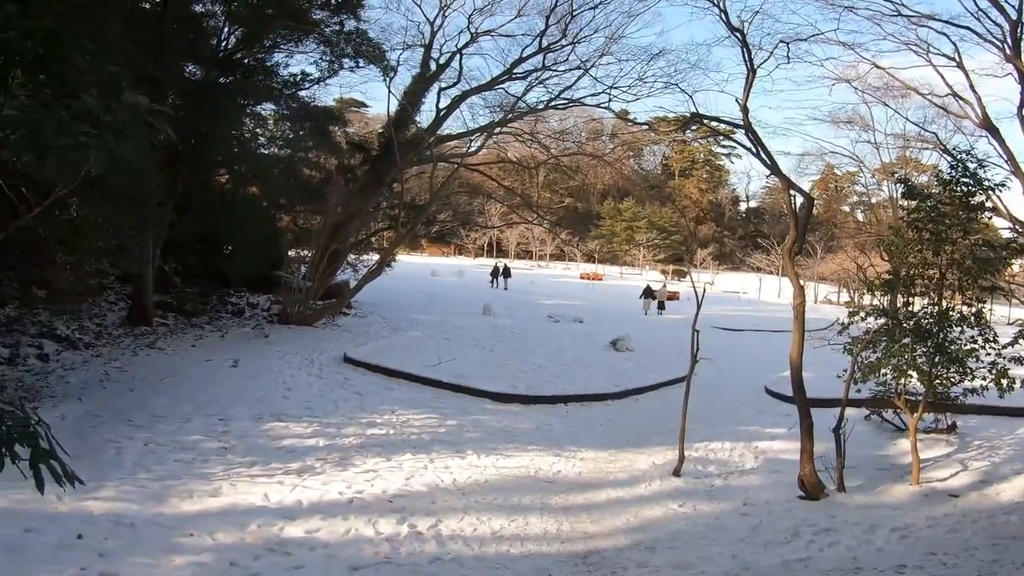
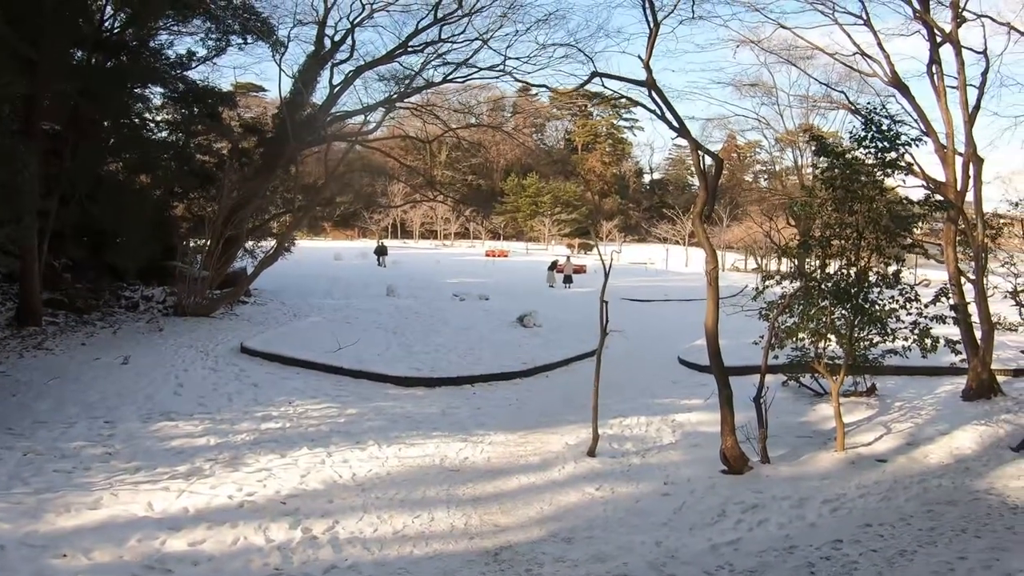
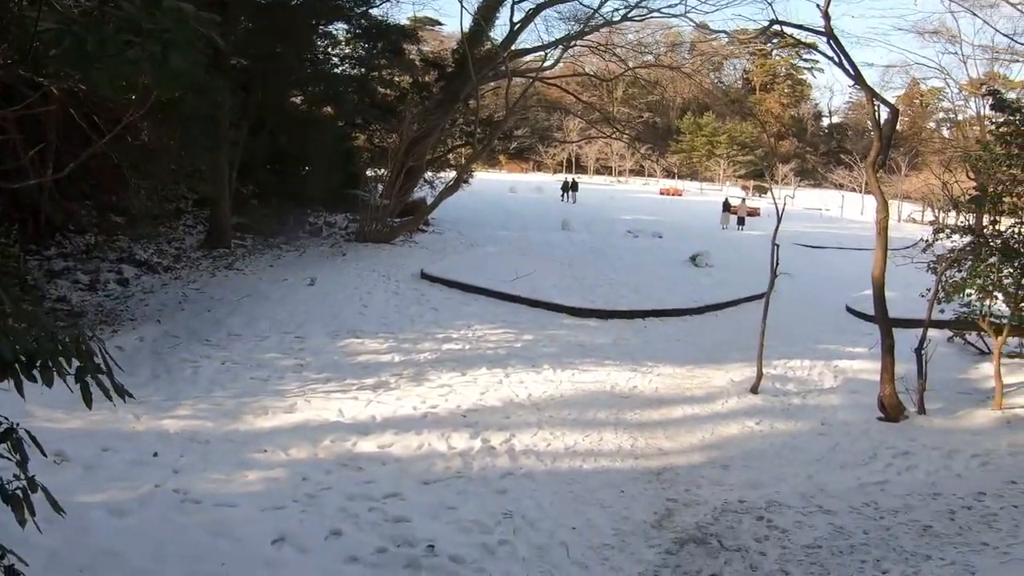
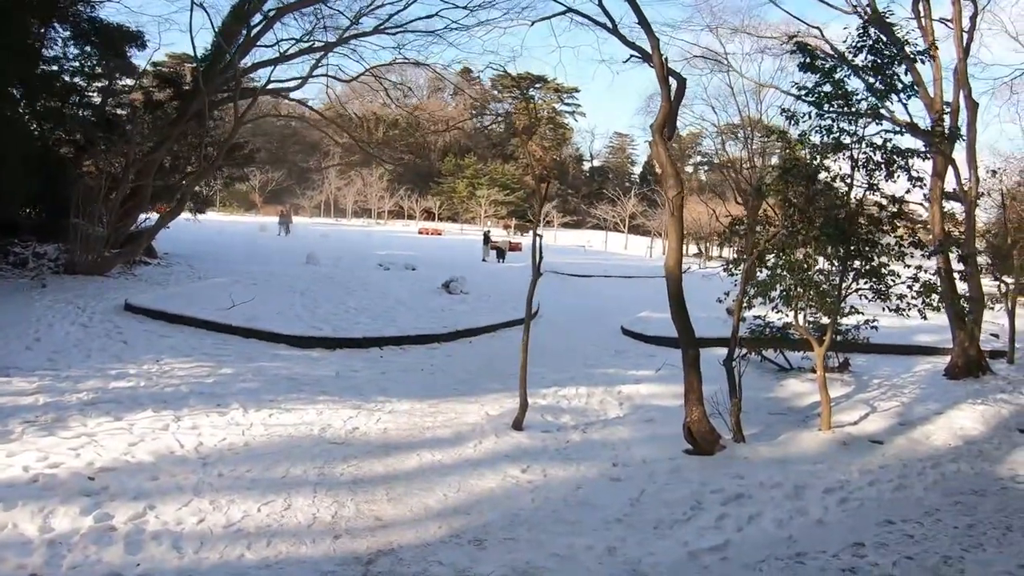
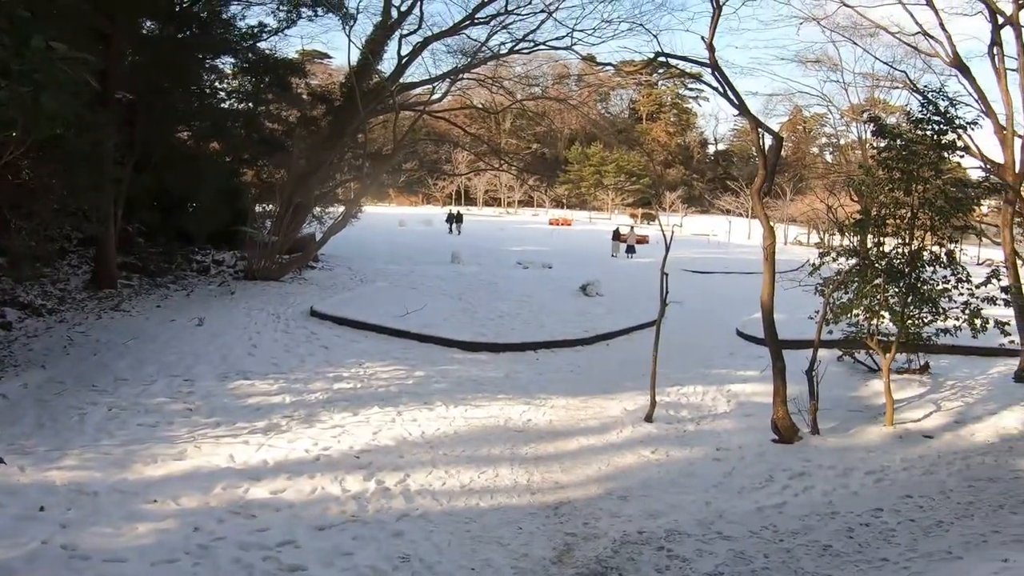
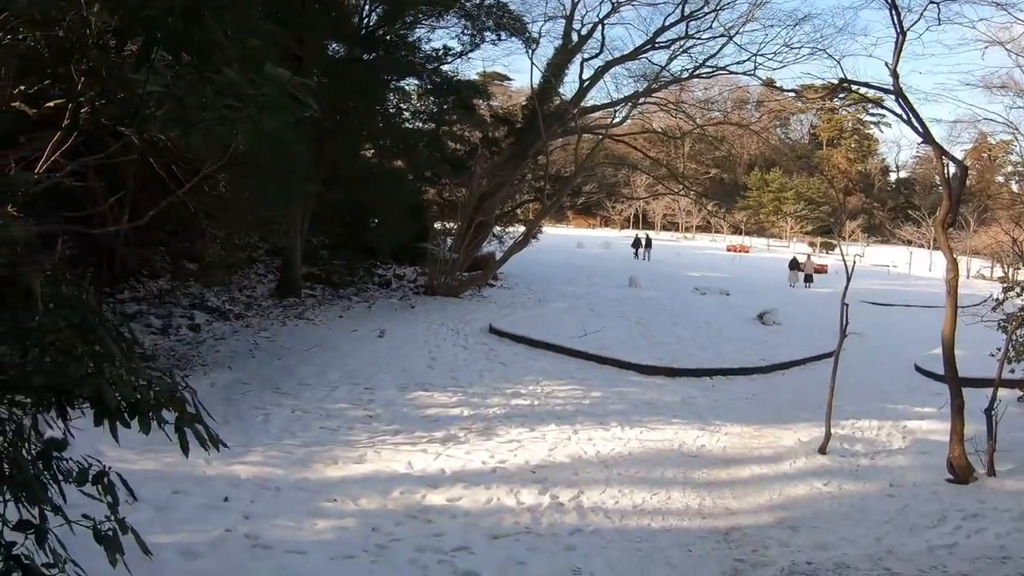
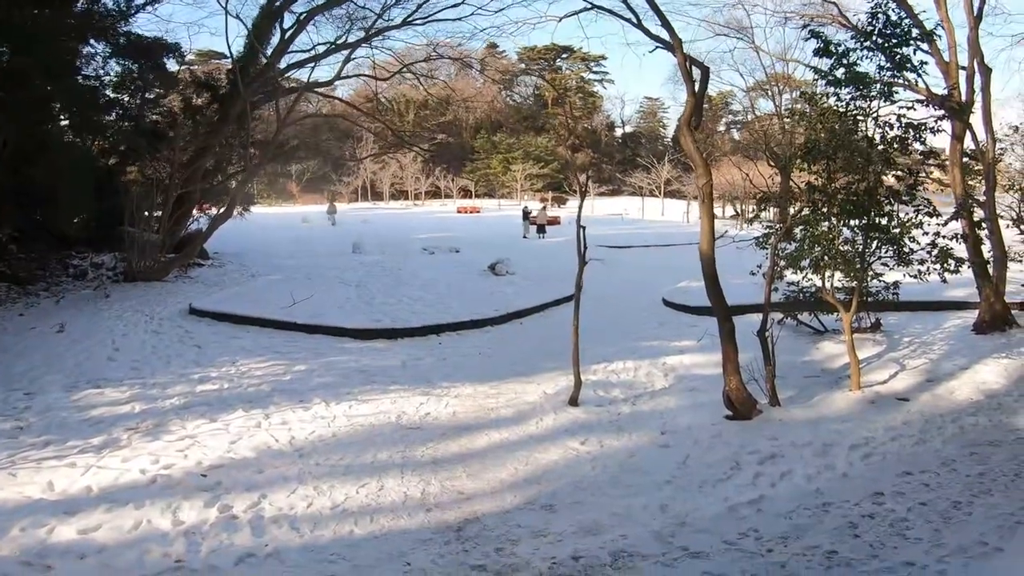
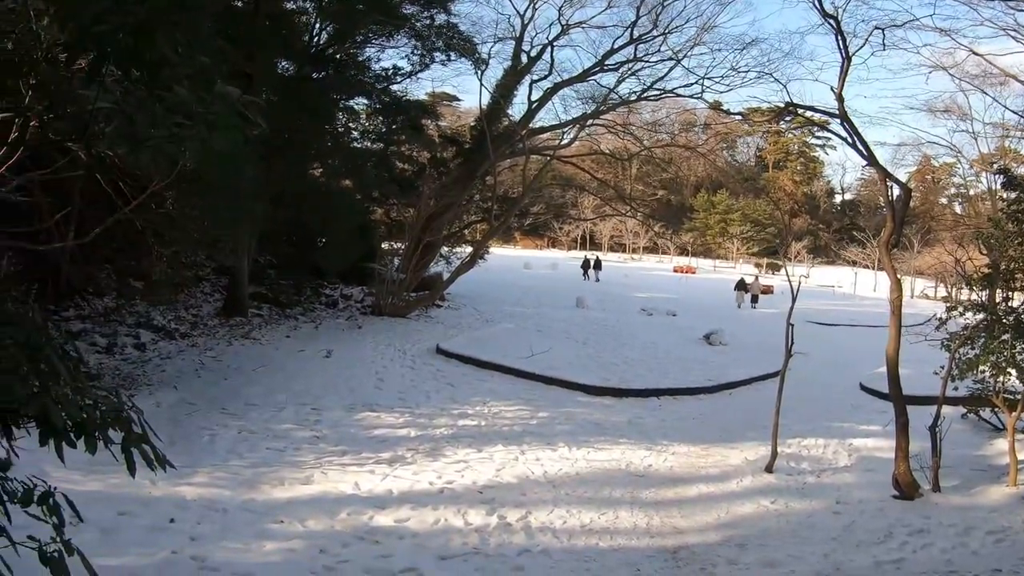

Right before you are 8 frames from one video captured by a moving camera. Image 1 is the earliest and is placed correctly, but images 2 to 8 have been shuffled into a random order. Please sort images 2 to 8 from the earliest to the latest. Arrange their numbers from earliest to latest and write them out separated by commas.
8, 6, 3, 5, 2, 7, 4
